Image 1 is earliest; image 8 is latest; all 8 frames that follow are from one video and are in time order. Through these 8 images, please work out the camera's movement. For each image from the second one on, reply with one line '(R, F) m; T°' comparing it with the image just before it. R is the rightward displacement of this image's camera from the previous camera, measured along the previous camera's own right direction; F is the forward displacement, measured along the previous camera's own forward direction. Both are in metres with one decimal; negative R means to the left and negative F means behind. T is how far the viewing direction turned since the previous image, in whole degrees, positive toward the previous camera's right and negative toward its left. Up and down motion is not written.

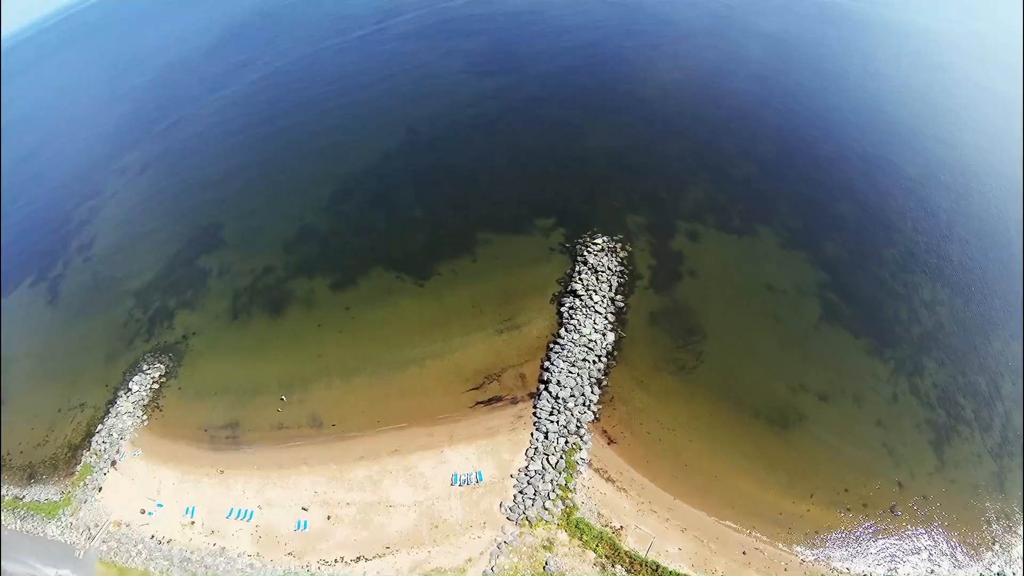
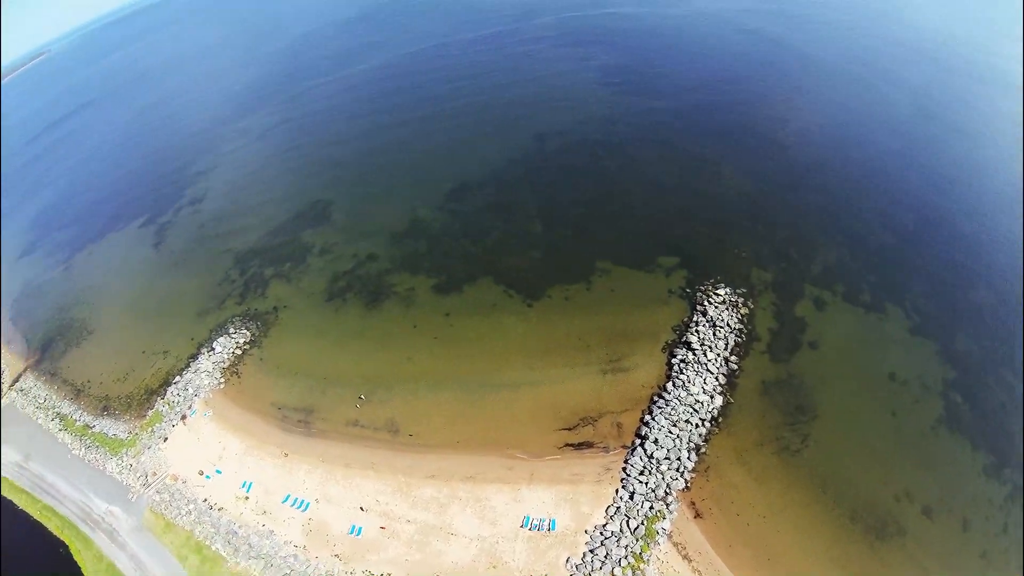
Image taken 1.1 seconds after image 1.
(-1.8, +3.8) m; -6°
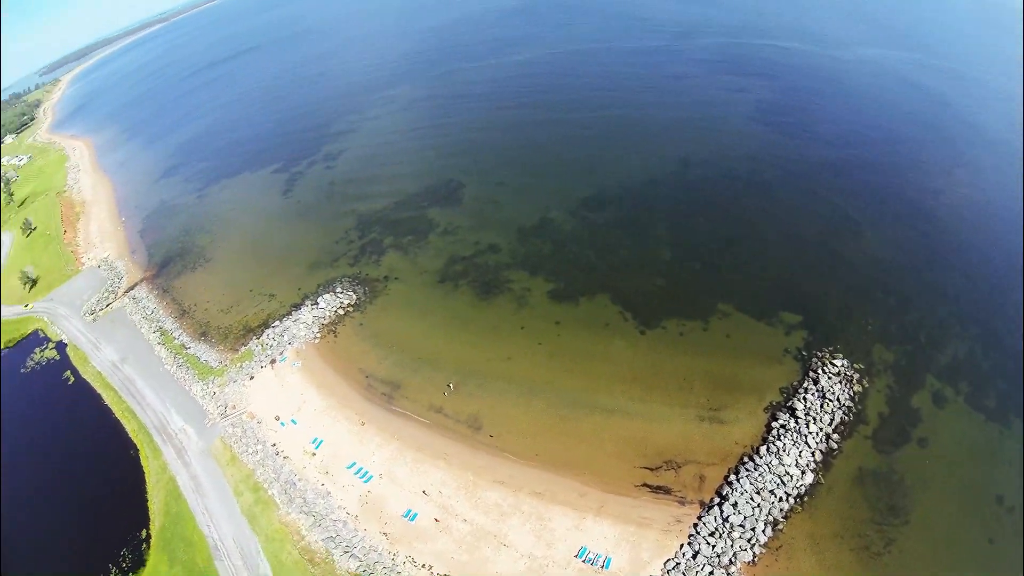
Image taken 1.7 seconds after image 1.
(-0.9, +1.4) m; -7°
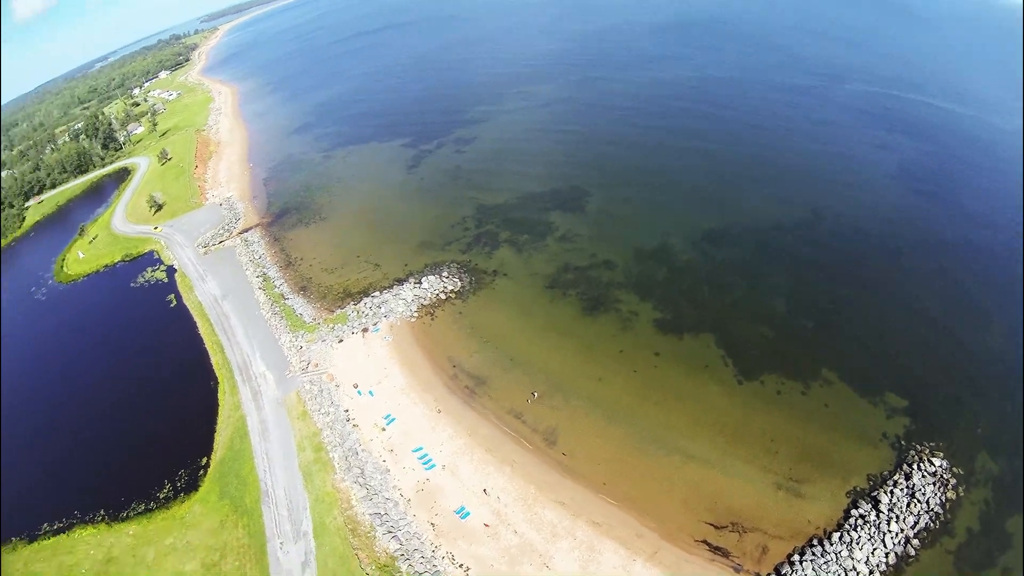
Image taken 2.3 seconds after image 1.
(-0.7, +0.7) m; -7°
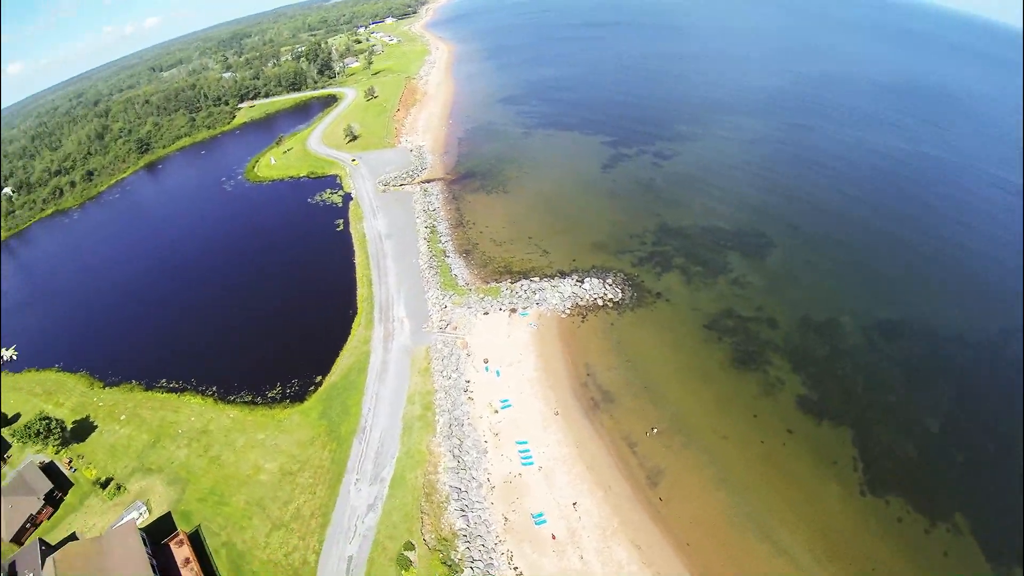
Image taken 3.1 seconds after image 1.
(-0.9, +1.1) m; -10°
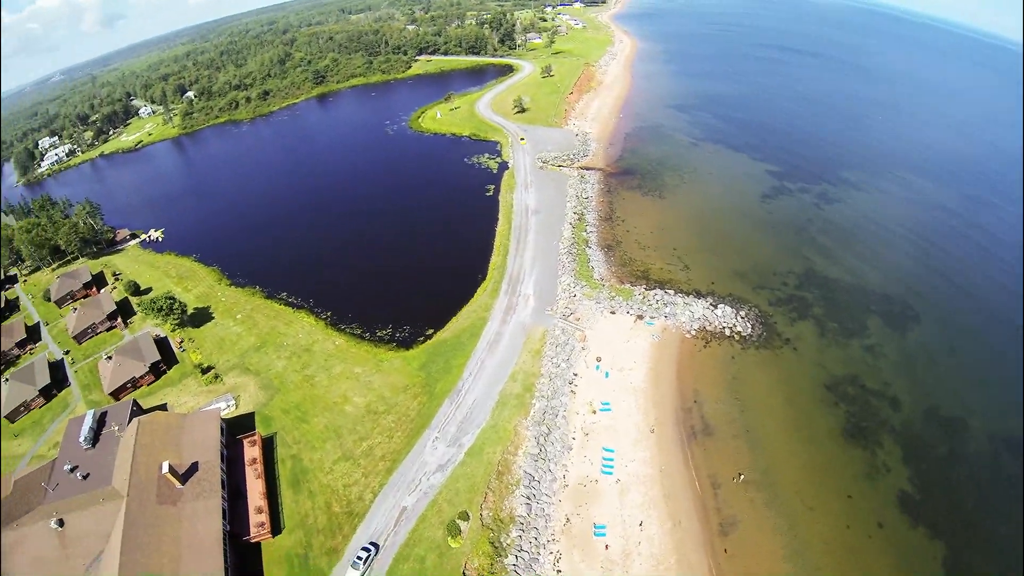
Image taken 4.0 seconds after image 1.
(-0.8, +1.4) m; -8°
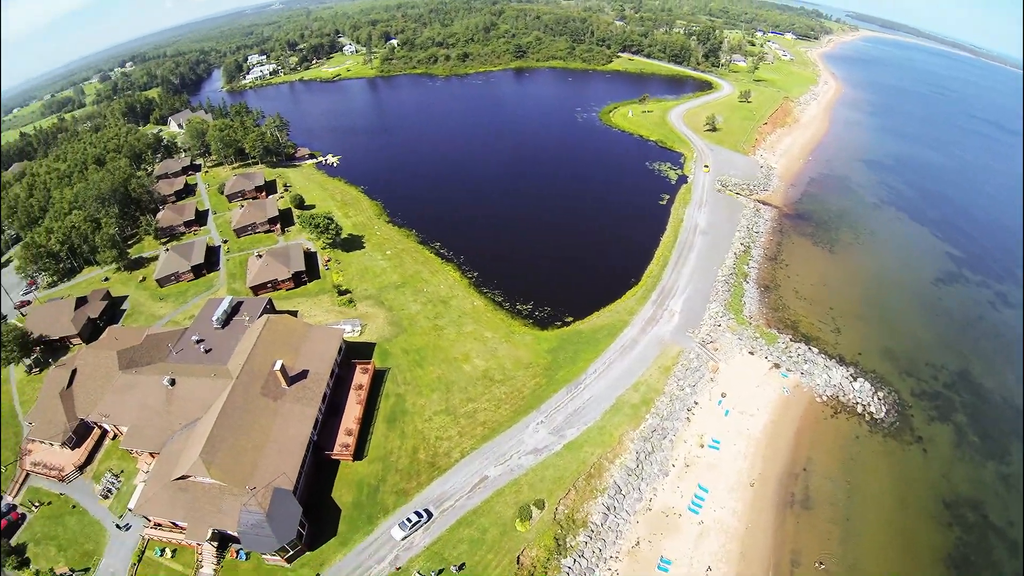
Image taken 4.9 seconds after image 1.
(-0.8, +0.2) m; -9°
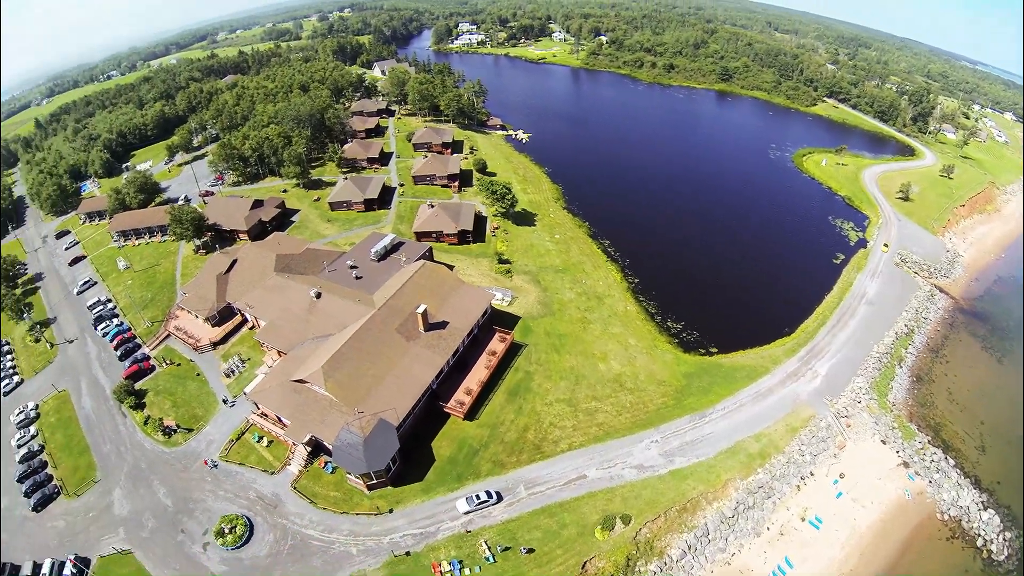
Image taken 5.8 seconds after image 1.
(-0.6, -1.3) m; -10°
